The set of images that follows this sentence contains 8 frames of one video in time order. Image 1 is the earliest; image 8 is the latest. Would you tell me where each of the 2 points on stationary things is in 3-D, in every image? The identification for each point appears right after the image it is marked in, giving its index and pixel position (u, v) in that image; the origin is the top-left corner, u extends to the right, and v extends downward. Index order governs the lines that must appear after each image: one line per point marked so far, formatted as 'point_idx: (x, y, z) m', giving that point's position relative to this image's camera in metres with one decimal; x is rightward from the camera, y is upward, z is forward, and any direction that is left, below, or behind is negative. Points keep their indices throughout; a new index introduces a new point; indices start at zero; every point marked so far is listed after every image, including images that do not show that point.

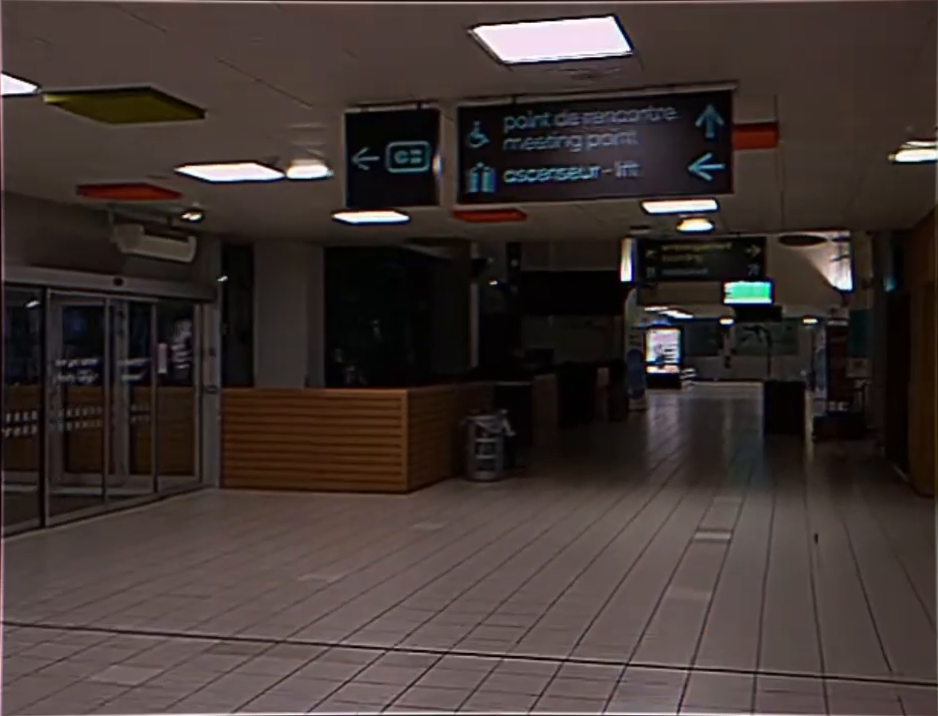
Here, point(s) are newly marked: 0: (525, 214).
0: (+0.4, +1.2, +9.4) m
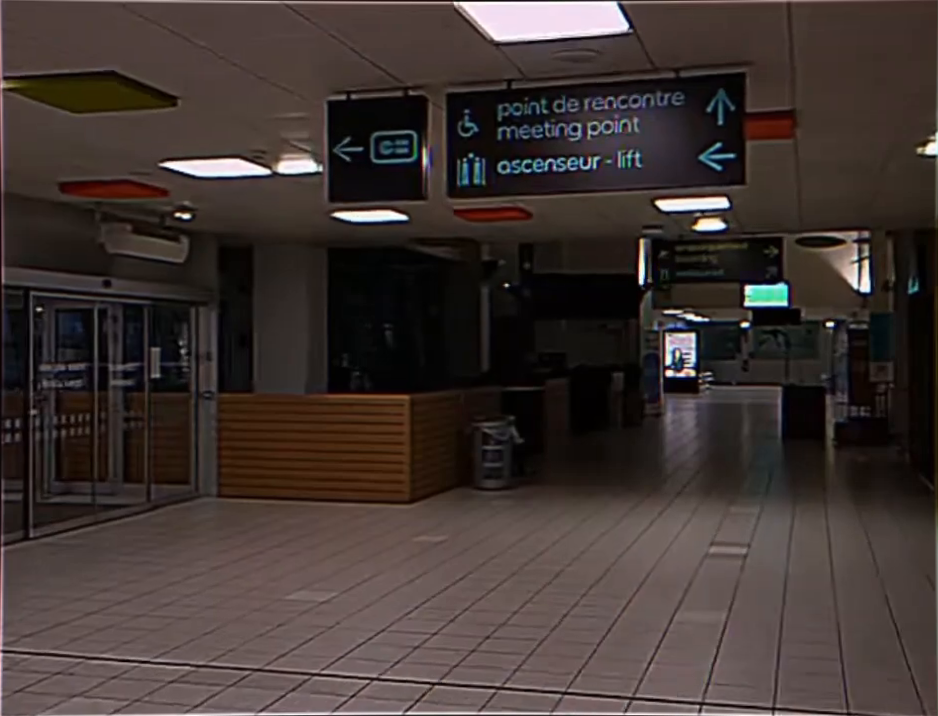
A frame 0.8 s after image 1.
0: (+0.4, +1.2, +9.1) m
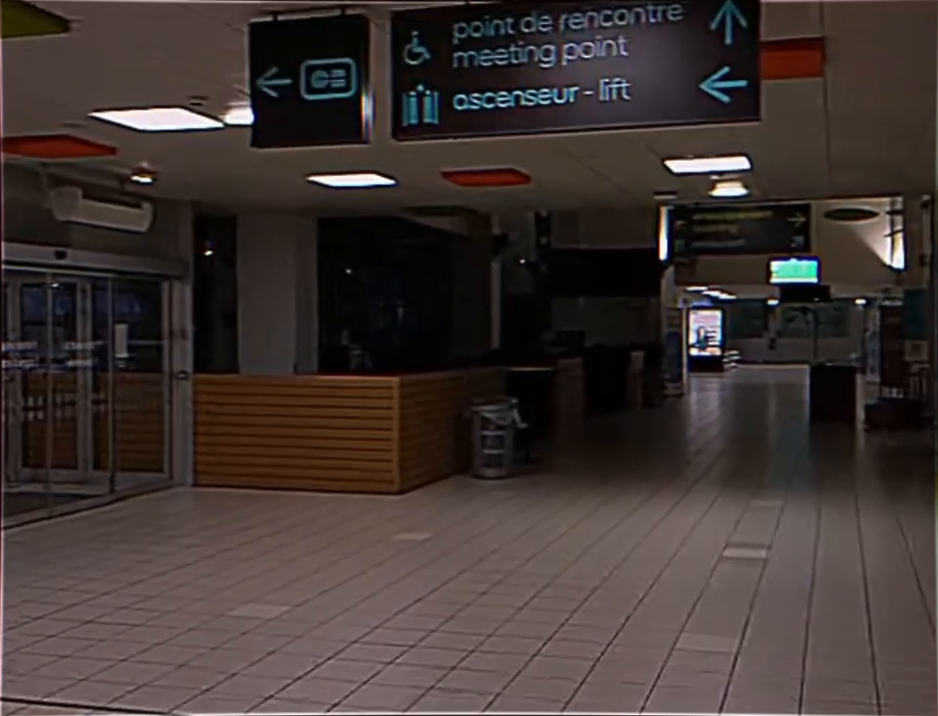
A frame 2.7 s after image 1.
0: (+0.4, +1.3, +8.2) m
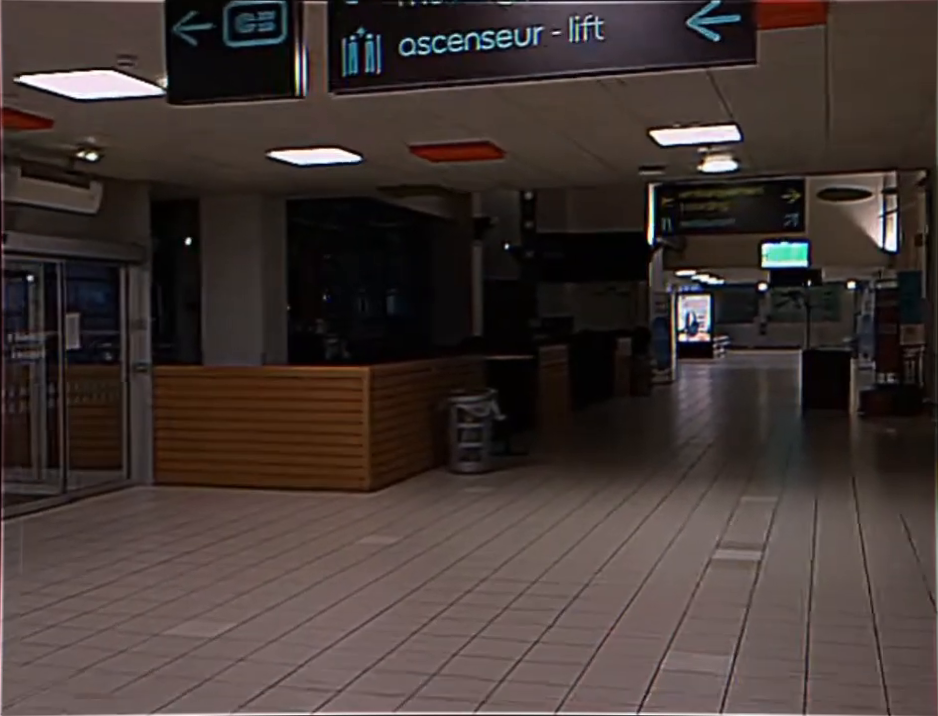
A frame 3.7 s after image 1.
0: (+0.2, +1.4, +7.7) m
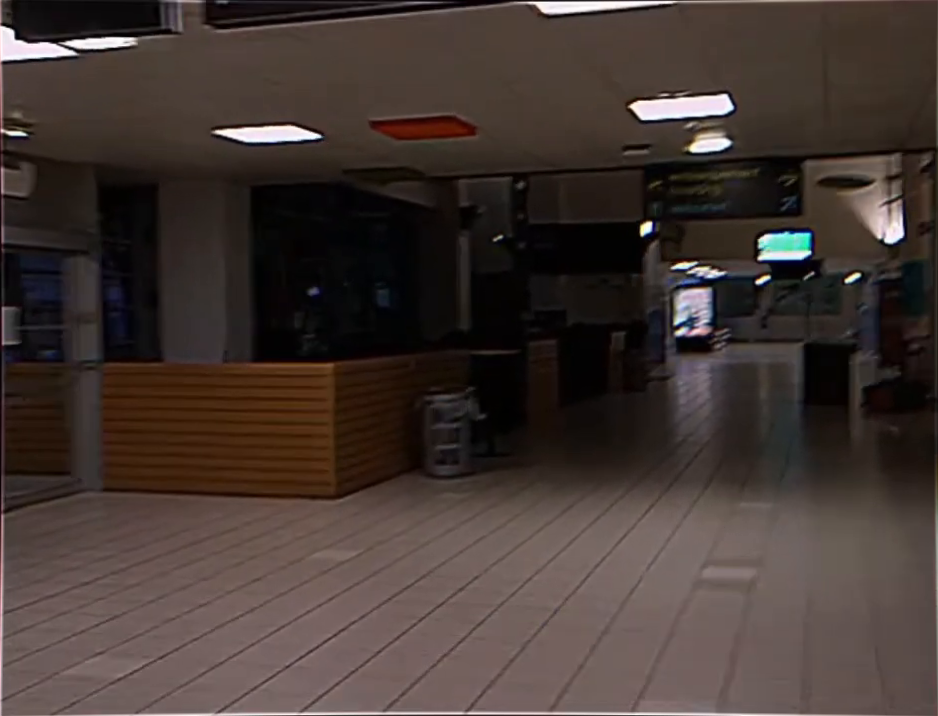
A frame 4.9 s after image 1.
0: (0.0, +1.4, +7.0) m
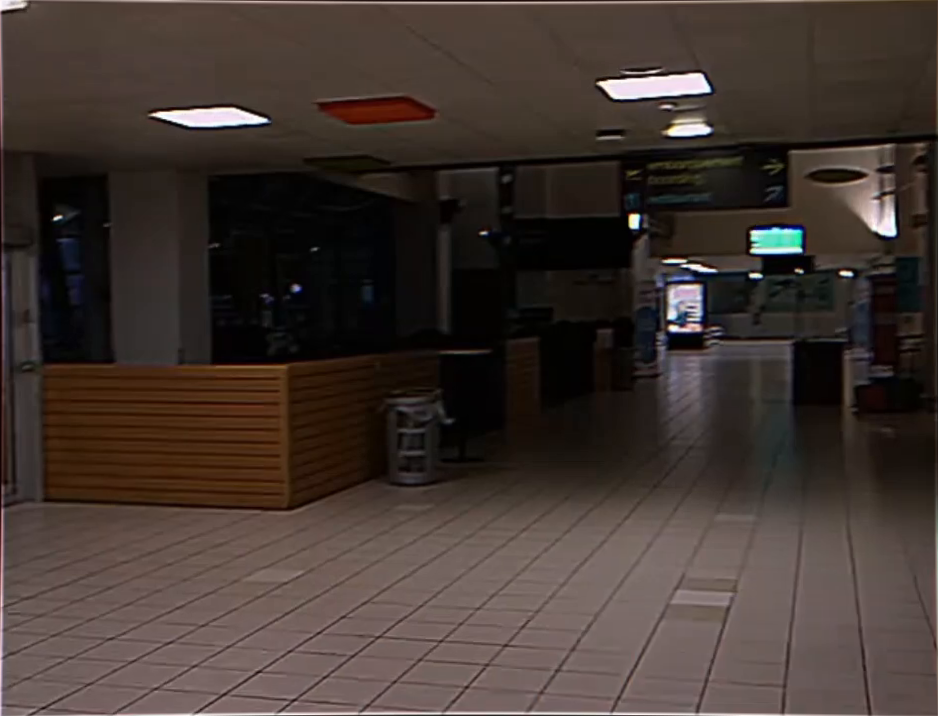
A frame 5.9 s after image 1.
0: (-0.2, +1.4, +6.5) m
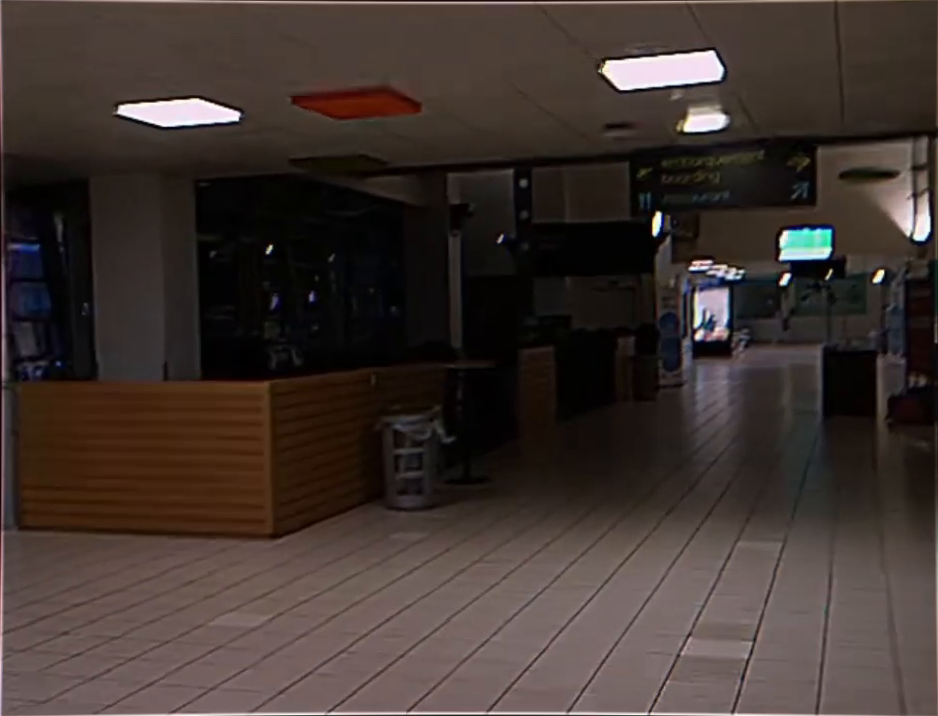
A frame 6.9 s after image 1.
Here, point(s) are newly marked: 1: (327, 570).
0: (-0.3, +1.3, +6.0) m
1: (-0.8, -1.2, +6.2) m
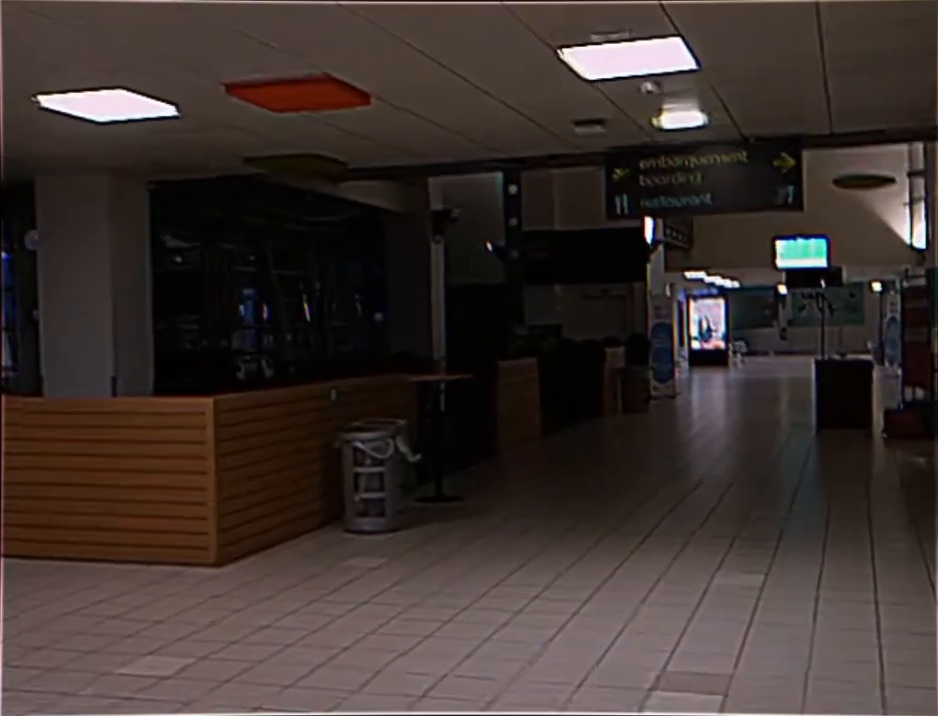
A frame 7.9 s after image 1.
0: (-0.5, +1.3, +5.5) m
1: (-1.0, -1.3, +5.7) m
